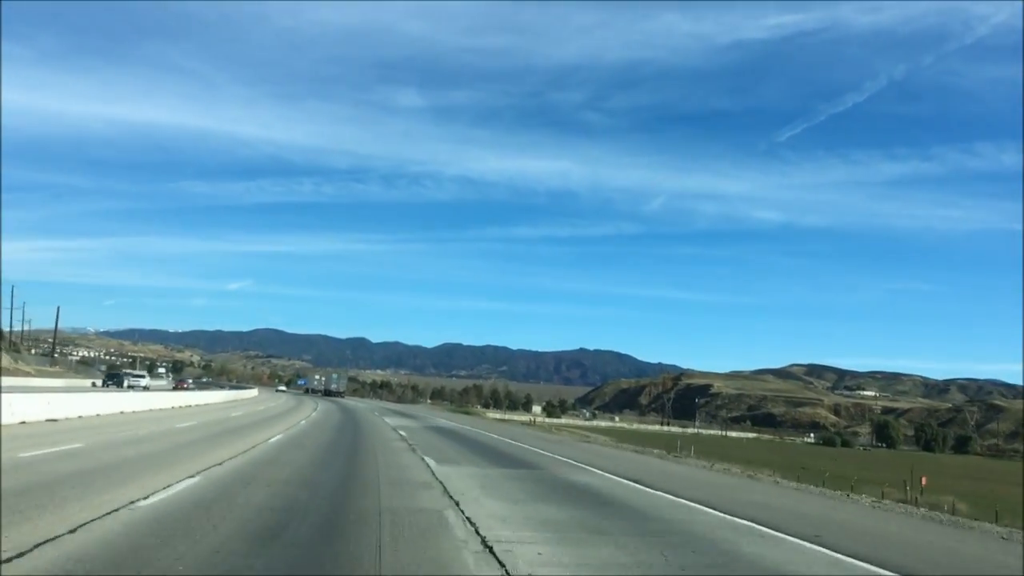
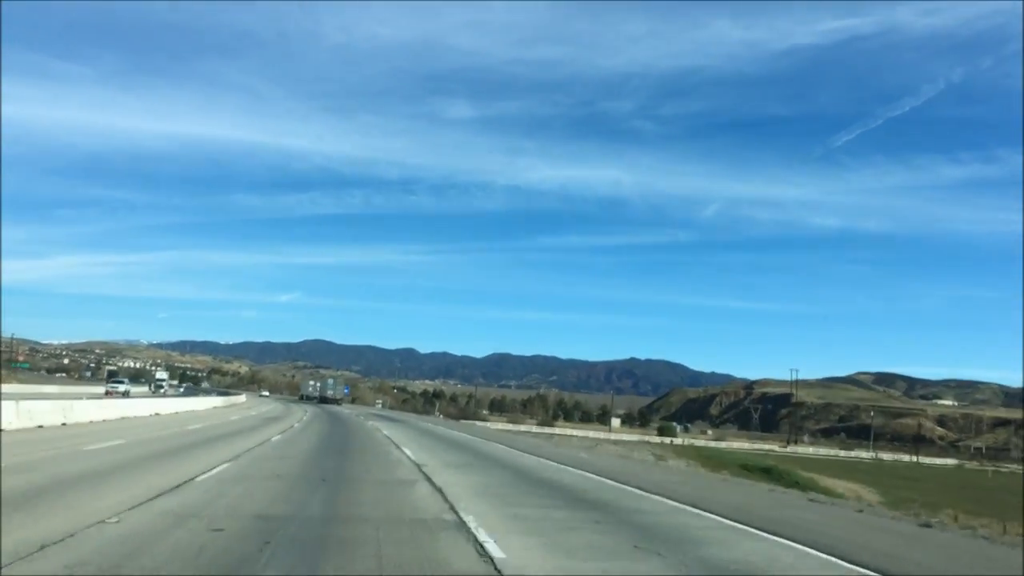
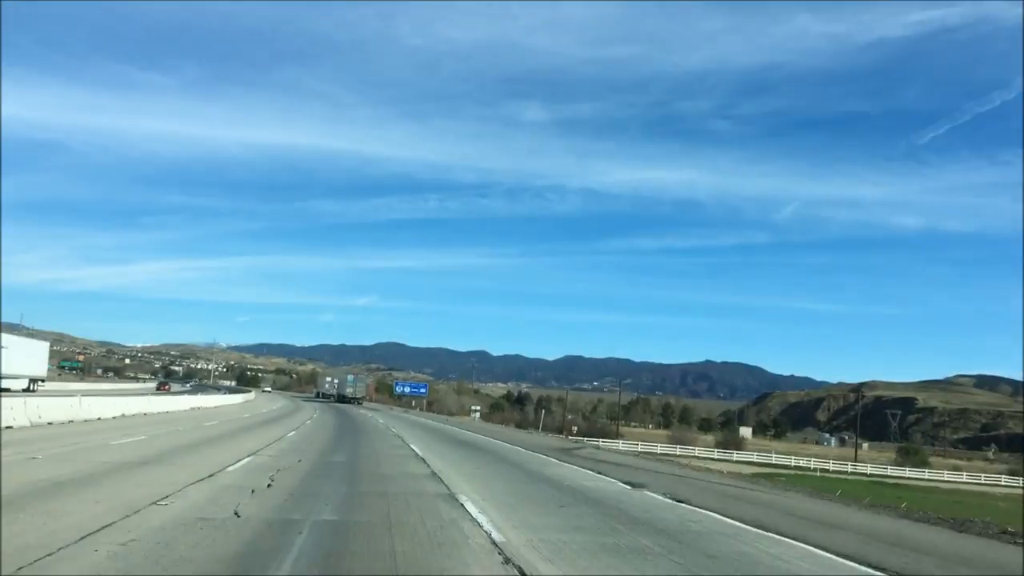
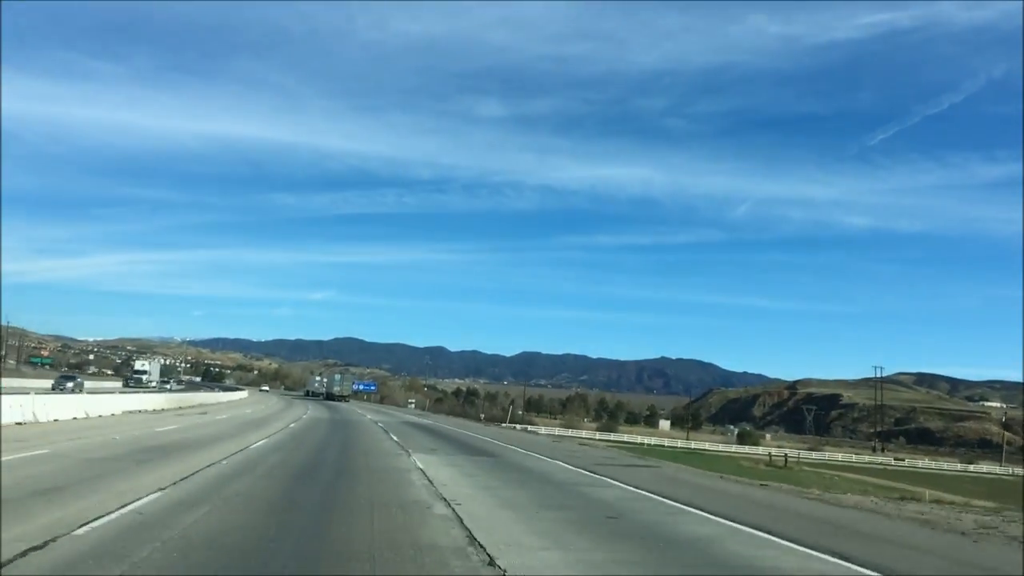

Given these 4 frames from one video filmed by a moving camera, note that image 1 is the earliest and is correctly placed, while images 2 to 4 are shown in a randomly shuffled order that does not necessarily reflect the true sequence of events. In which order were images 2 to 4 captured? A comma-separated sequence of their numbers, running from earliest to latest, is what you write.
2, 4, 3
